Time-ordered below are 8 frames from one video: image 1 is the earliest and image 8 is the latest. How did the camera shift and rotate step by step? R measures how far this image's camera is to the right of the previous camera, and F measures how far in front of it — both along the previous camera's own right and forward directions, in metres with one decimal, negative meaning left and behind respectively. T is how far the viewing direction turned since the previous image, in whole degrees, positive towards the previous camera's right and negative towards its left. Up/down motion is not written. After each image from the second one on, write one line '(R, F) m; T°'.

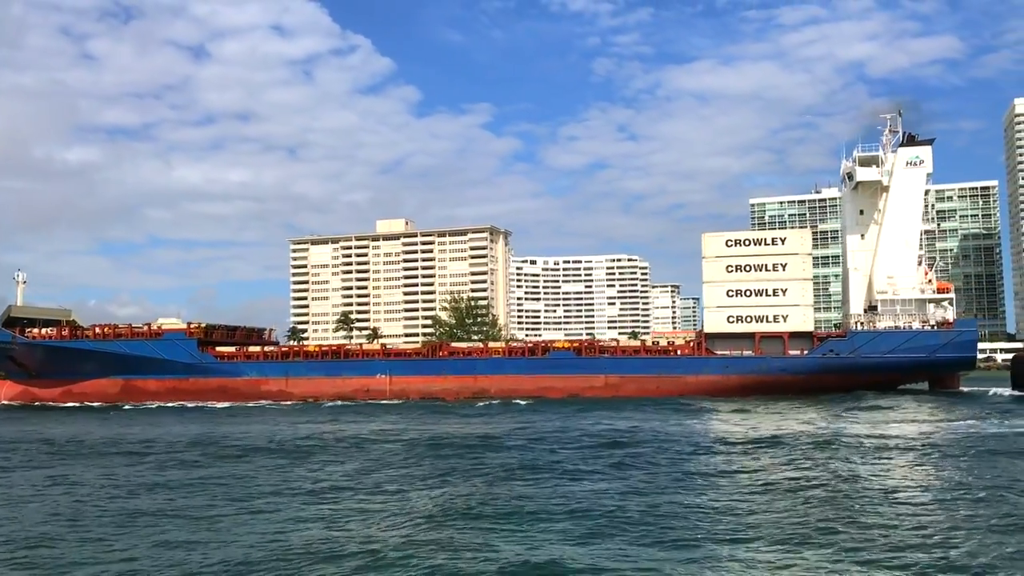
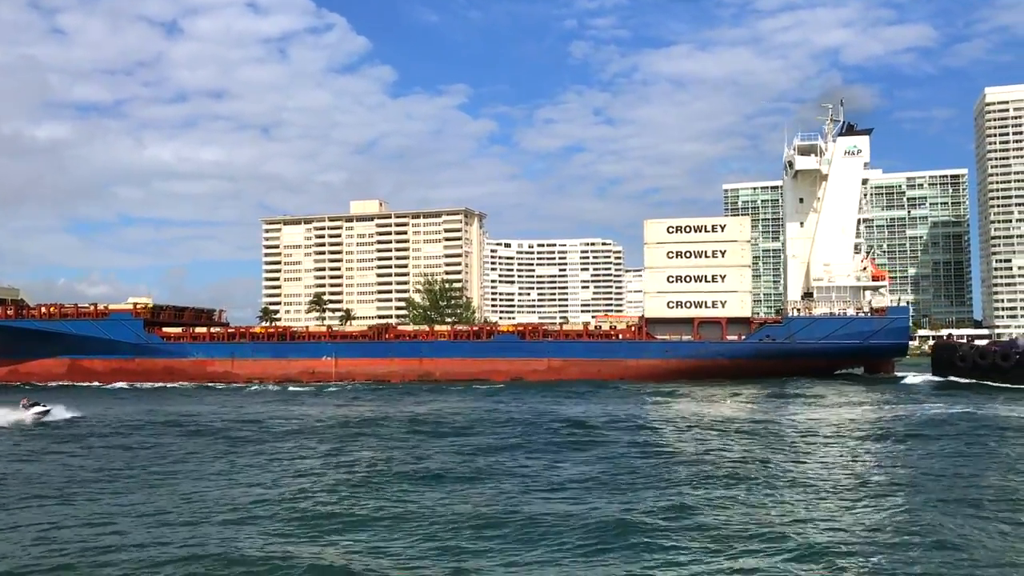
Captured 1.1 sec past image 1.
(+1.8, -0.2) m; +1°
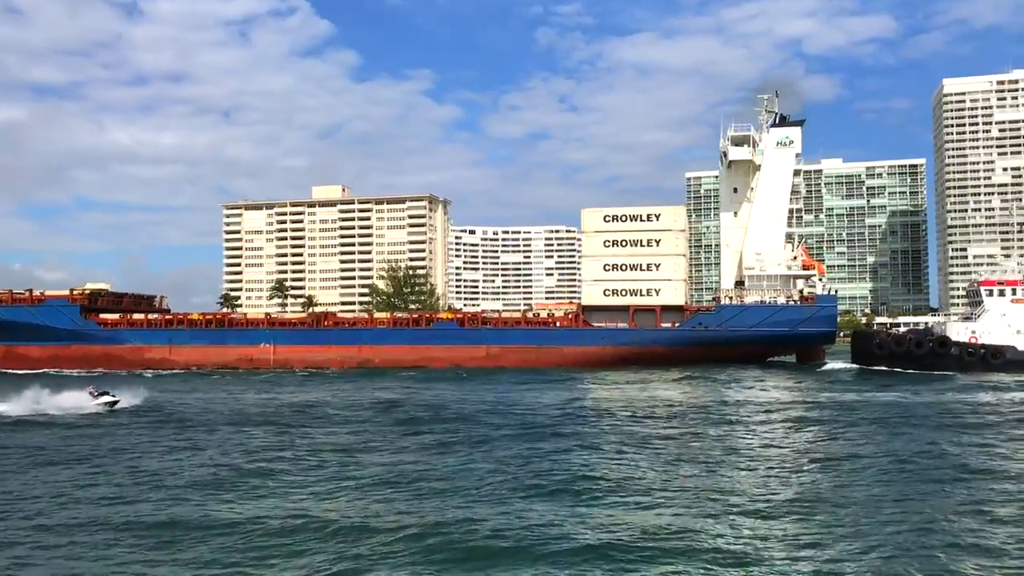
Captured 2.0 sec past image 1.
(+1.6, -0.2) m; +2°
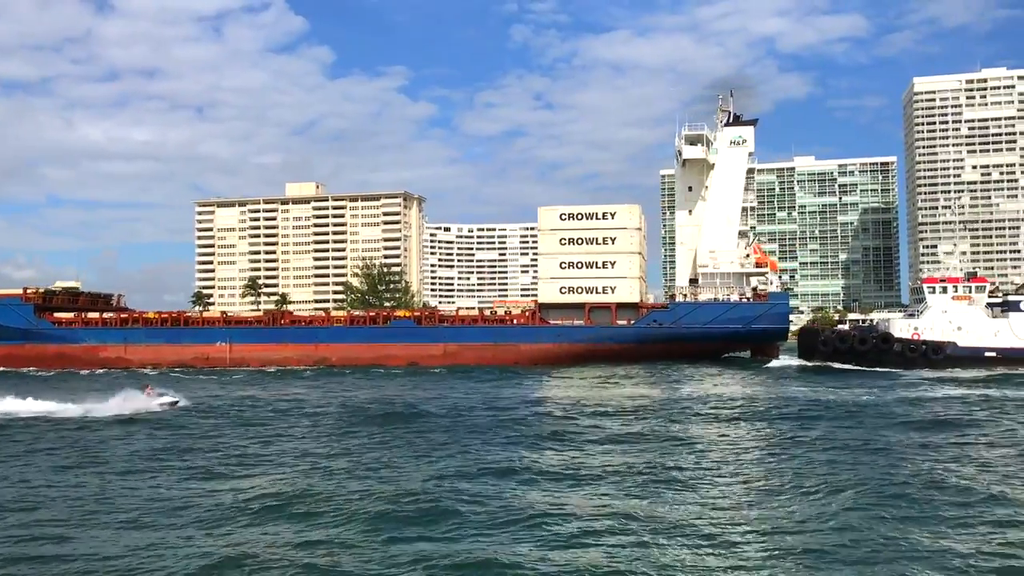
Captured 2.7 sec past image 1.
(+1.1, -0.1) m; +1°
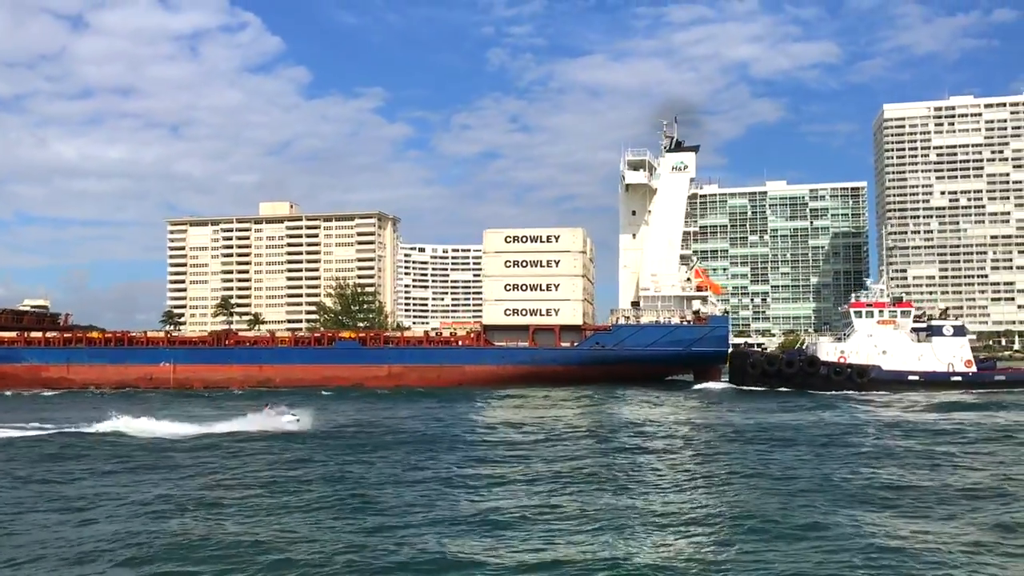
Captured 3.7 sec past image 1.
(+1.8, -0.2) m; +1°
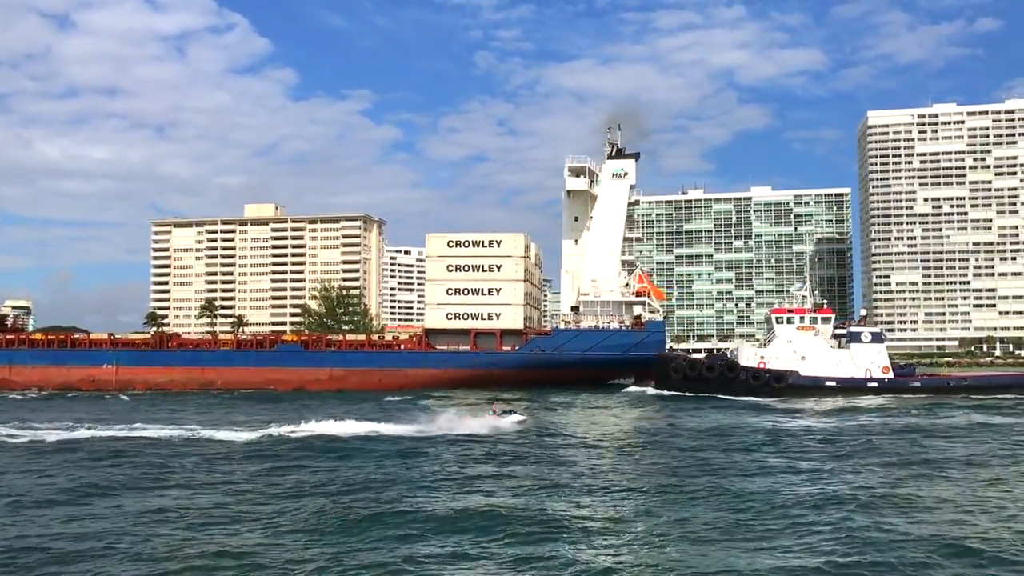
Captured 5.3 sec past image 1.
(+2.6, -0.4) m; 0°
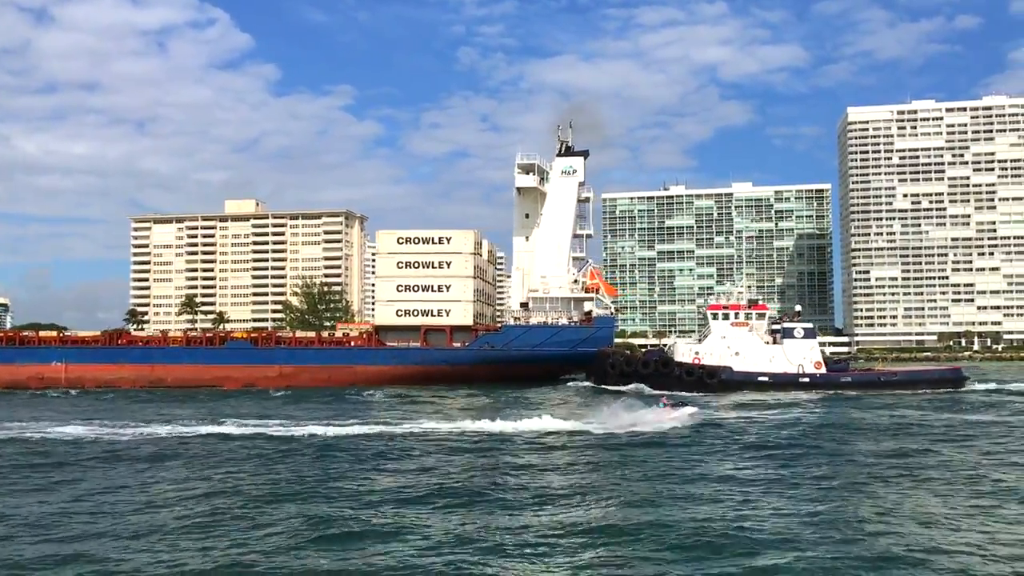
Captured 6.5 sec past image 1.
(+2.0, -0.2) m; +1°
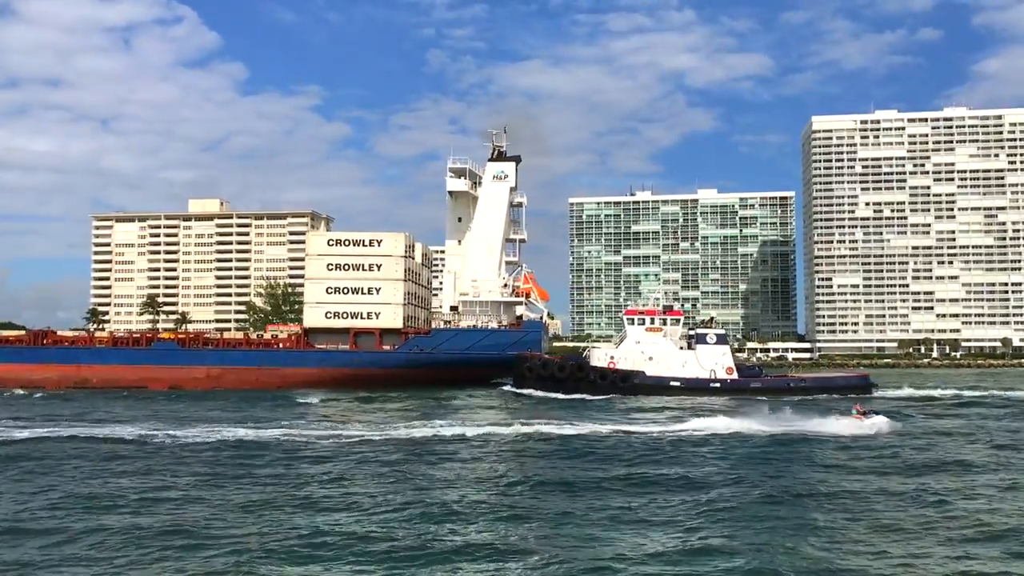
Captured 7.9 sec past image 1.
(+2.2, -0.2) m; +2°
